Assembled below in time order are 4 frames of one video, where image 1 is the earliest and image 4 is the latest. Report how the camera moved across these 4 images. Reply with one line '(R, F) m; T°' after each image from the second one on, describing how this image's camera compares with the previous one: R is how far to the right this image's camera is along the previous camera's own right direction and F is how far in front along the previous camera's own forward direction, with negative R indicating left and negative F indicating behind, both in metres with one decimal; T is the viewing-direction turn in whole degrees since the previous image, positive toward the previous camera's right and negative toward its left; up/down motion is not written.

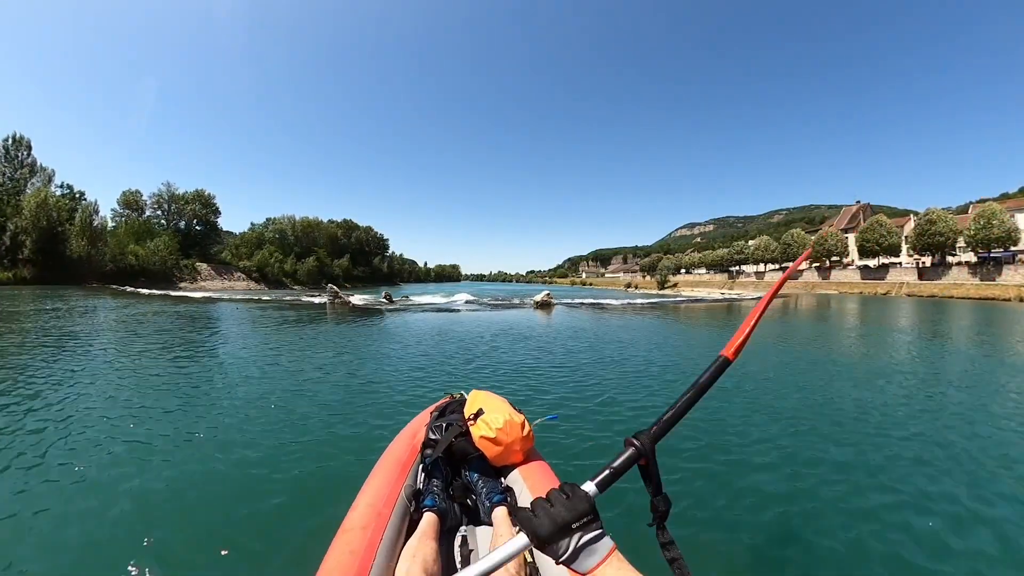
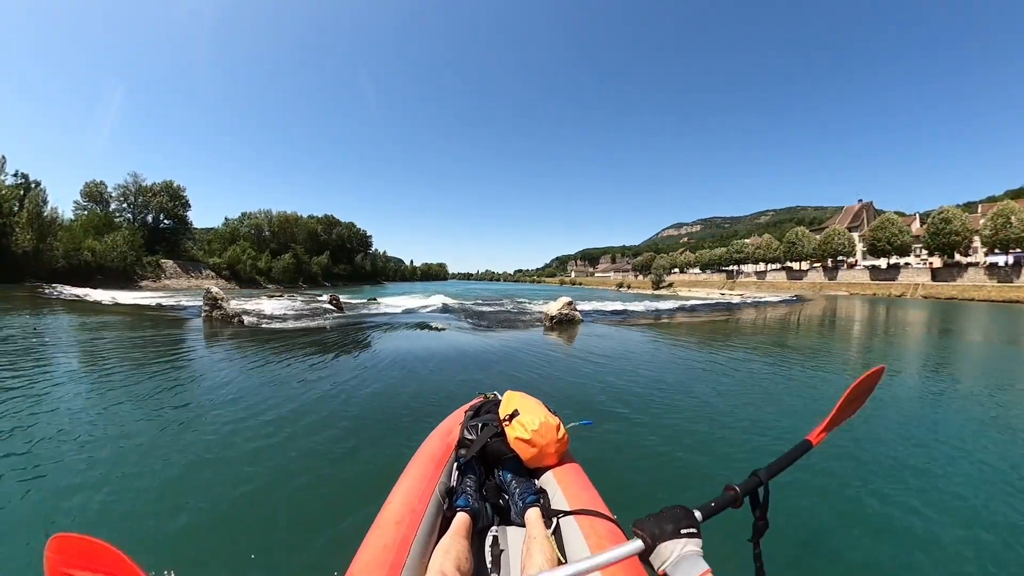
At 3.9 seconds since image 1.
(-0.1, +1.9) m; +1°
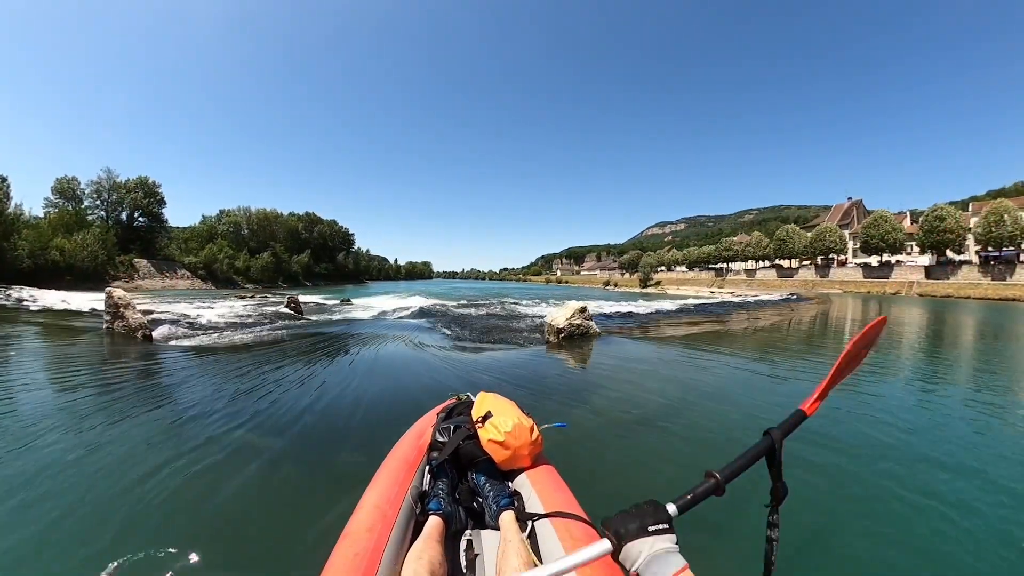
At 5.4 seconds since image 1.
(+0.2, +0.7) m; +1°
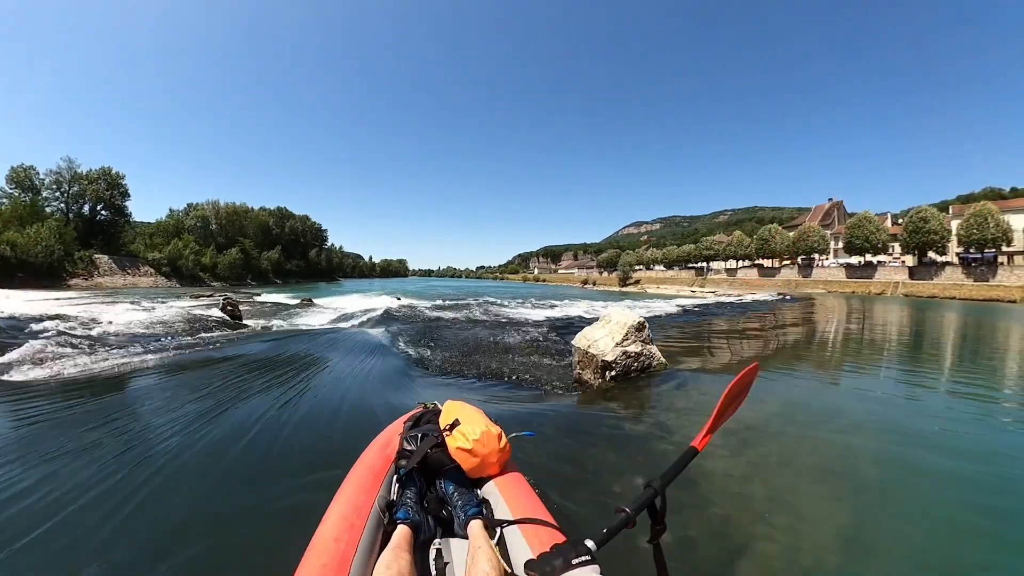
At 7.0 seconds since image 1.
(+0.3, +0.8) m; +2°
